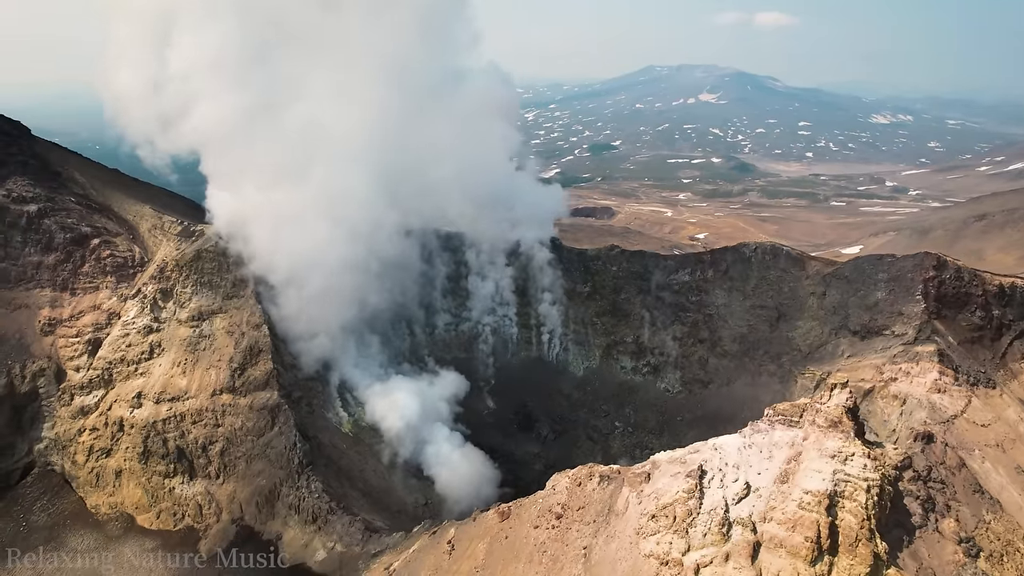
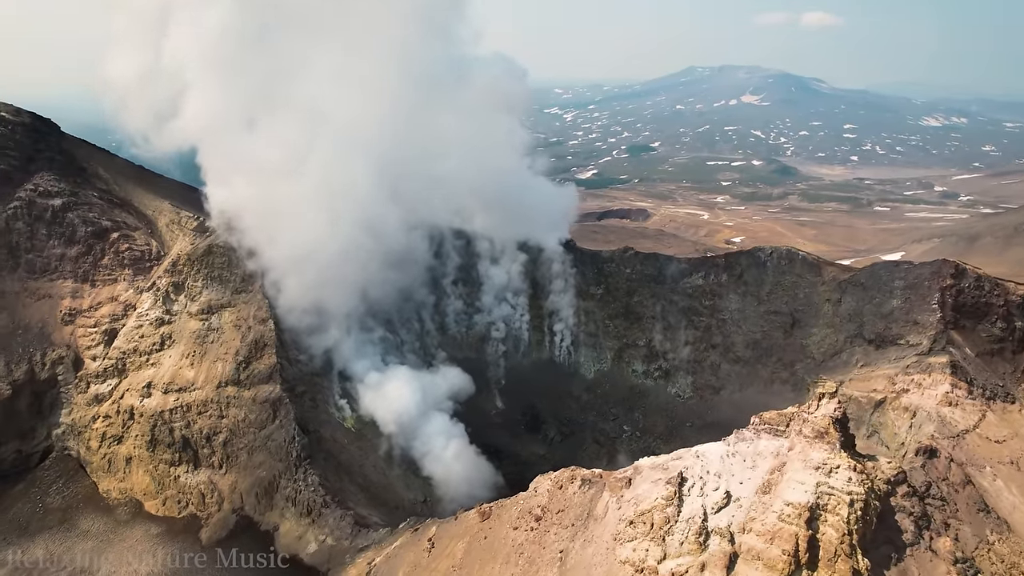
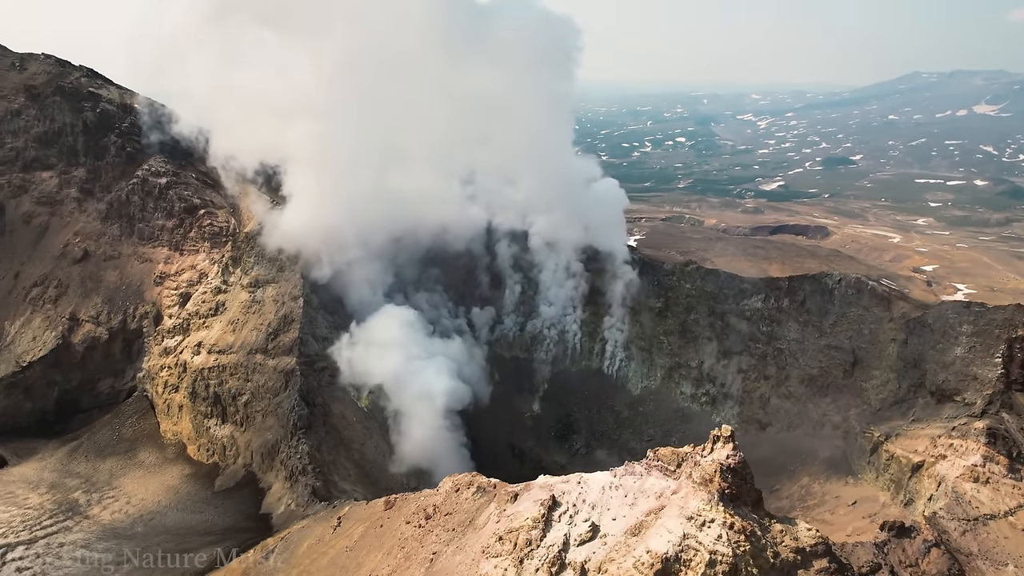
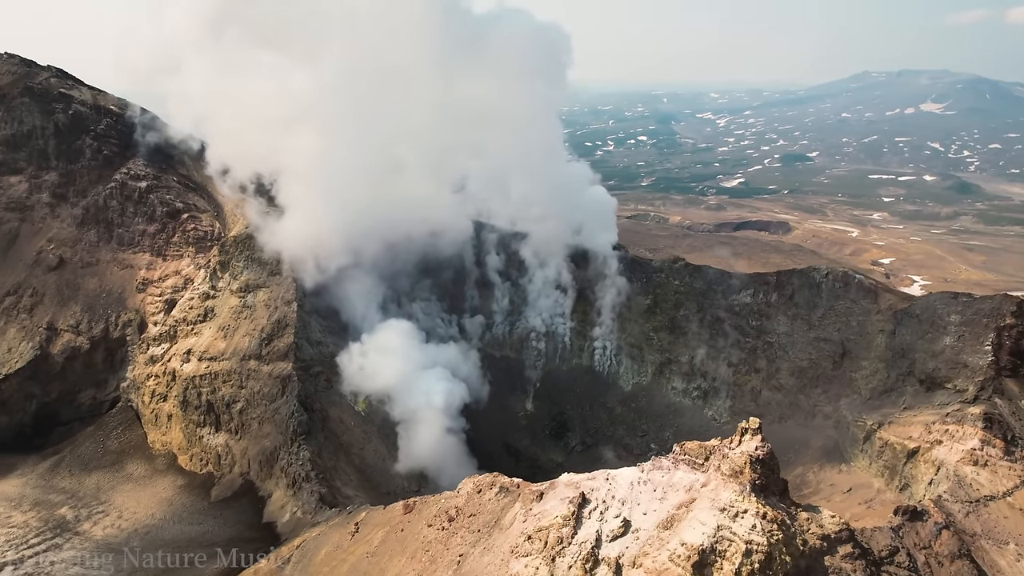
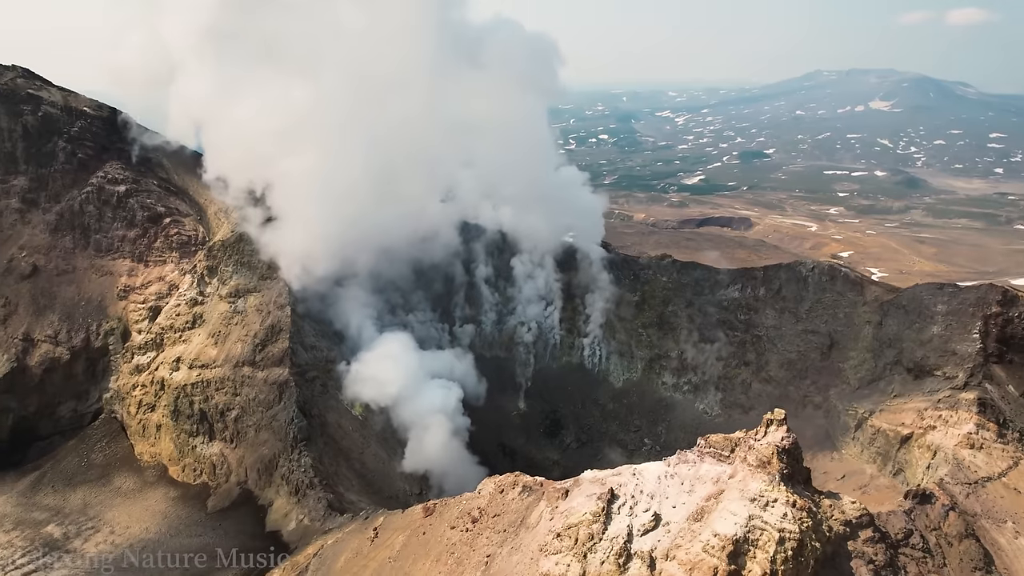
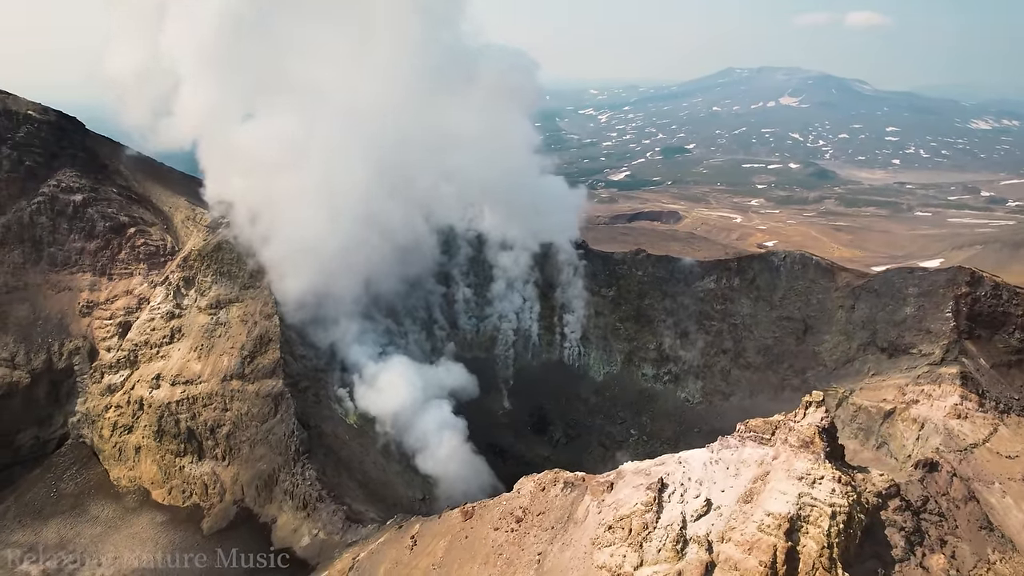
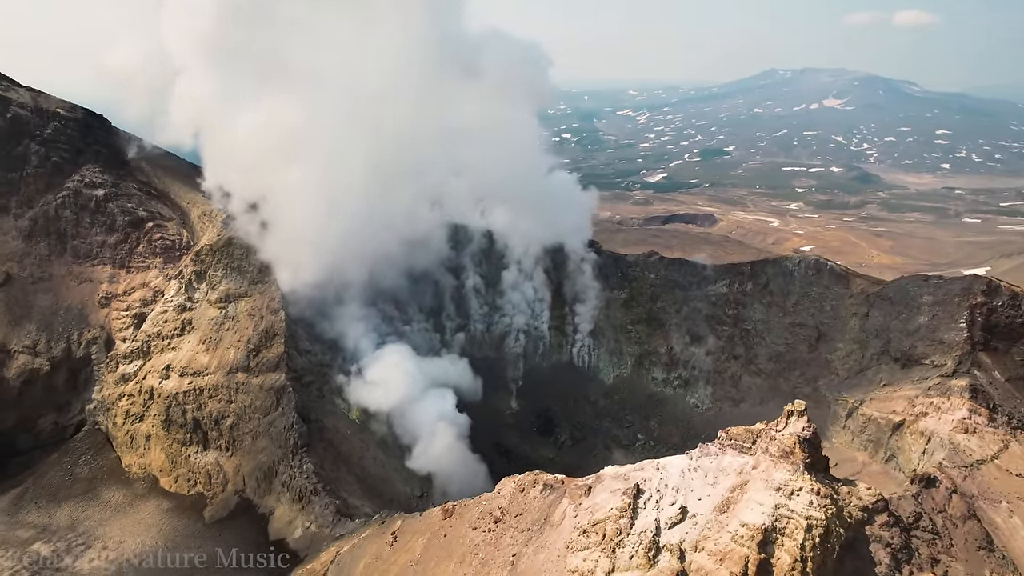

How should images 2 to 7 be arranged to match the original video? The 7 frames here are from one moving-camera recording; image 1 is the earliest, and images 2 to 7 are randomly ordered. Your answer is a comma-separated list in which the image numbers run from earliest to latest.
2, 6, 7, 5, 4, 3
